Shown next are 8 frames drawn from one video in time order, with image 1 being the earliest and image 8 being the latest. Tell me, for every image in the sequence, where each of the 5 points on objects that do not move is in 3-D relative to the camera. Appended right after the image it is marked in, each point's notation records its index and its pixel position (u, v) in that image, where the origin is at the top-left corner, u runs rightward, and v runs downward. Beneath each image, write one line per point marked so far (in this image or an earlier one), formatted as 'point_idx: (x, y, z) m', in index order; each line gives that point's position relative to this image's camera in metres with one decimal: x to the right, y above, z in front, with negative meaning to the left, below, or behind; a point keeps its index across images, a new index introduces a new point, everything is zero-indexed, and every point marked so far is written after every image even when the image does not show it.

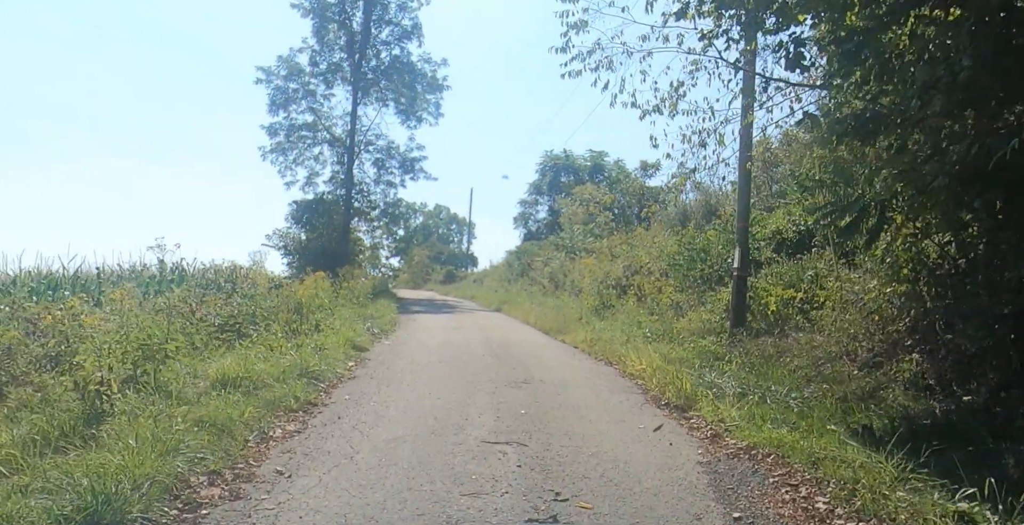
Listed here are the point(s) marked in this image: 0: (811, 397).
0: (+3.3, -1.5, +7.1) m
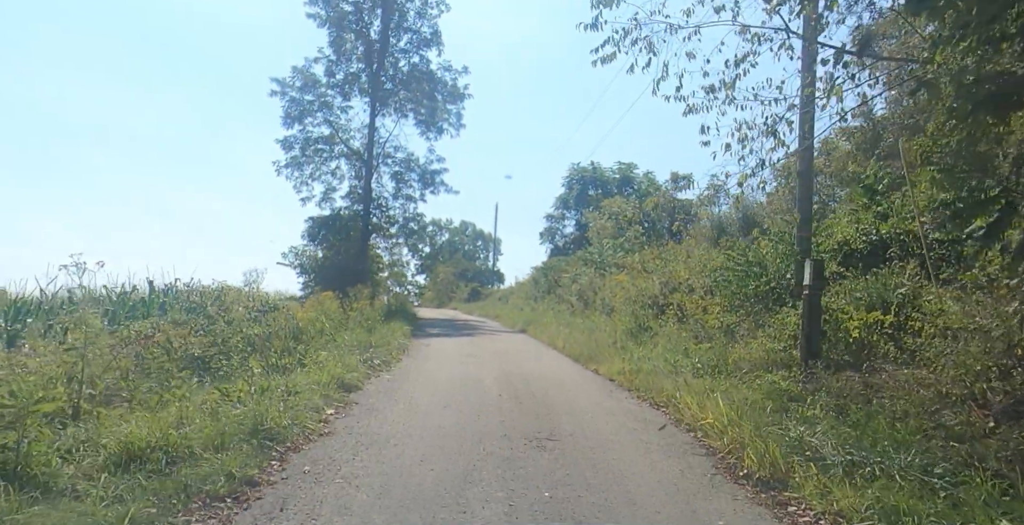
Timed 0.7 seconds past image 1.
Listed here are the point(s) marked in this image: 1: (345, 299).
0: (+3.5, -1.6, +5.1) m
1: (-5.1, -1.2, +19.5) m
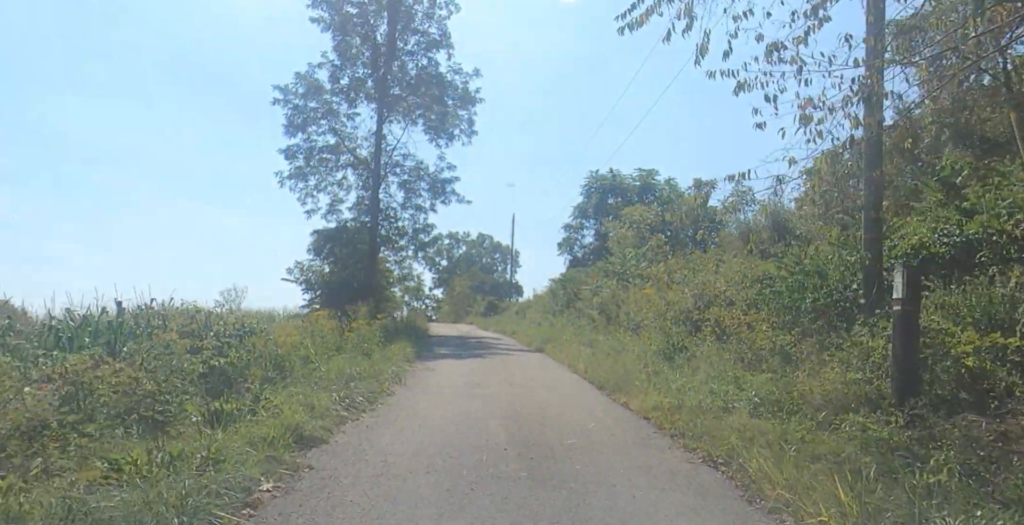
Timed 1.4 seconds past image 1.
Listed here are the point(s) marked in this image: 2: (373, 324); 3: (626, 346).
0: (+3.4, -1.6, +3.0) m
1: (-4.7, -1.6, +17.8) m
2: (-3.9, -1.8, +17.7) m
3: (+2.7, -2.0, +15.3) m
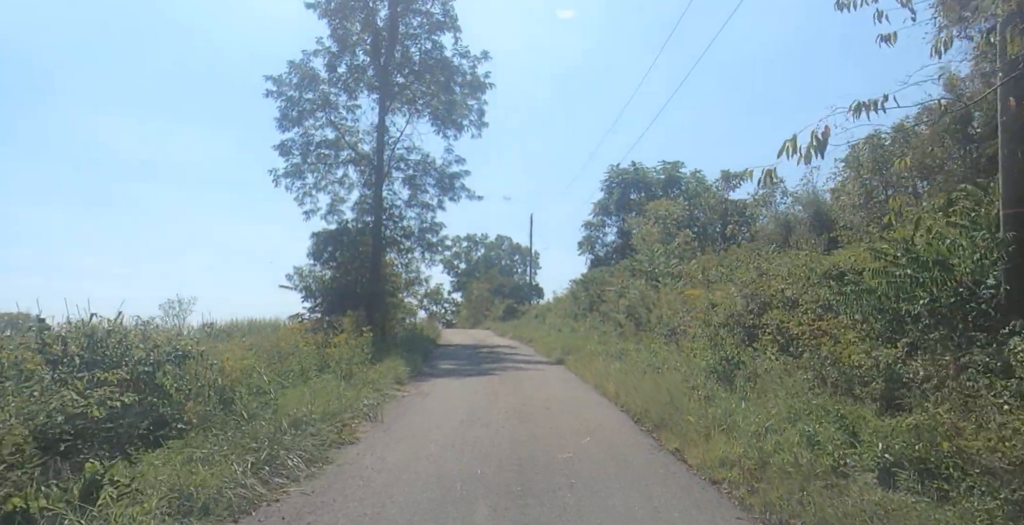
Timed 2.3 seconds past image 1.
0: (+3.3, -1.5, +0.2) m
1: (-4.3, -1.7, +15.2) m
2: (-3.6, -1.9, +15.1) m
3: (+3.0, -1.9, +12.5) m
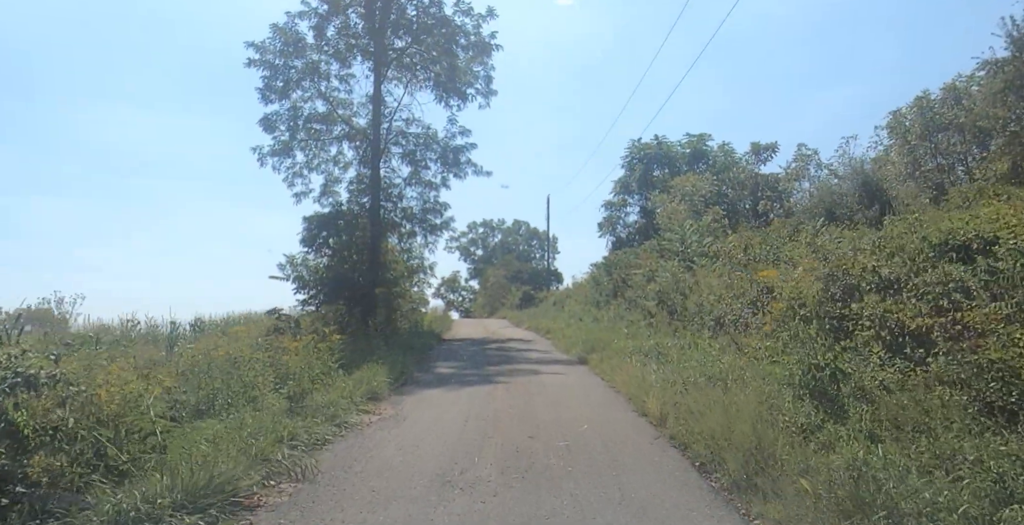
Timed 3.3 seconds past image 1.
0: (+3.1, -1.4, -2.9) m
1: (-4.2, -1.4, +12.3) m
2: (-3.4, -1.5, +12.2) m
3: (+3.1, -1.5, +9.4) m
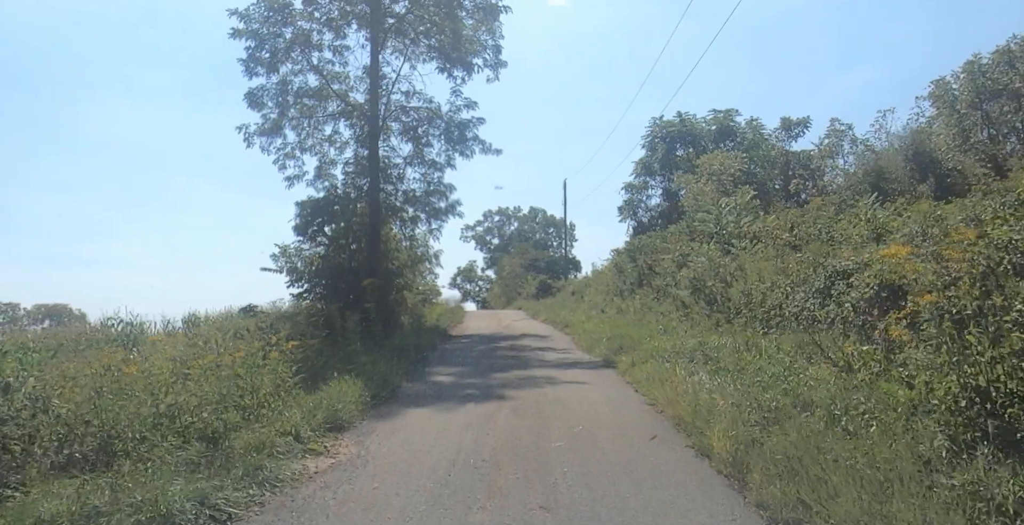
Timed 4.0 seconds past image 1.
0: (+2.8, -1.3, -5.5) m
1: (-4.0, -1.2, +9.9) m
2: (-3.2, -1.3, +9.8) m
3: (+3.2, -1.2, +6.8) m
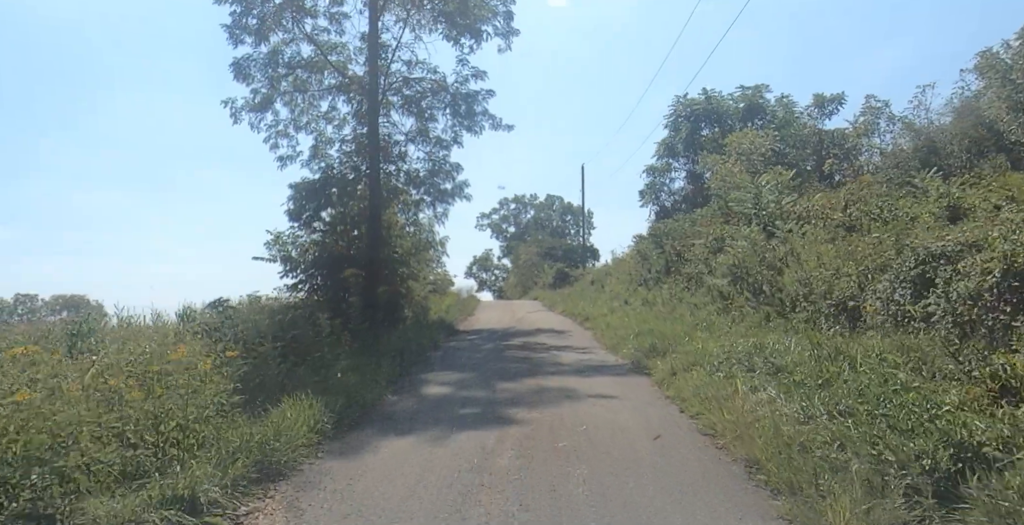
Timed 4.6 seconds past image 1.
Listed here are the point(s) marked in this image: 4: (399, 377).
0: (+2.5, -1.4, -7.7) m
1: (-3.9, -1.0, +7.8) m
2: (-3.1, -1.1, +7.7) m
3: (+3.2, -1.1, +4.6) m
4: (-1.8, -1.8, +10.6) m
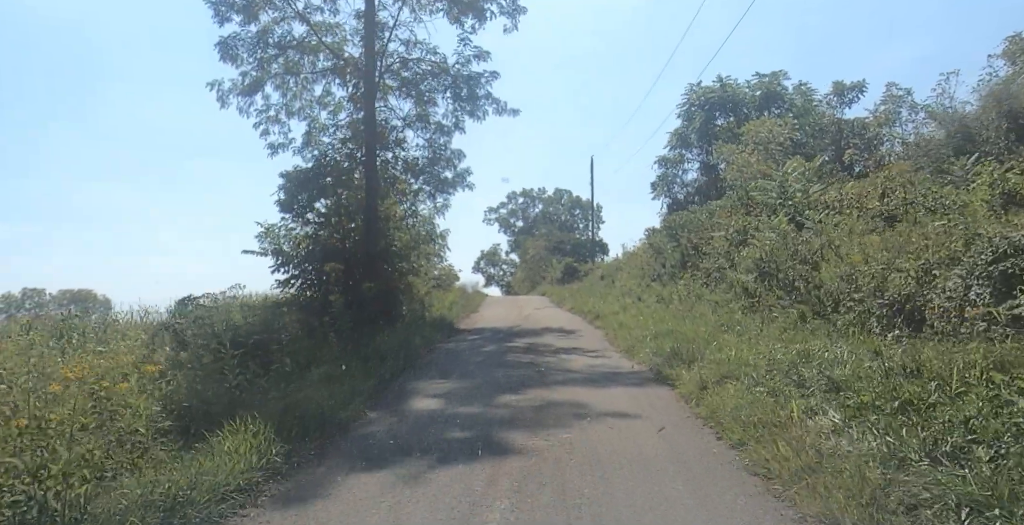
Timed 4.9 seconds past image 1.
0: (+2.3, -1.4, -9.1) m
1: (-3.9, -0.9, +6.5) m
2: (-3.1, -1.1, +6.4) m
3: (+3.1, -1.0, +3.2) m
4: (-1.8, -1.7, +9.2) m
